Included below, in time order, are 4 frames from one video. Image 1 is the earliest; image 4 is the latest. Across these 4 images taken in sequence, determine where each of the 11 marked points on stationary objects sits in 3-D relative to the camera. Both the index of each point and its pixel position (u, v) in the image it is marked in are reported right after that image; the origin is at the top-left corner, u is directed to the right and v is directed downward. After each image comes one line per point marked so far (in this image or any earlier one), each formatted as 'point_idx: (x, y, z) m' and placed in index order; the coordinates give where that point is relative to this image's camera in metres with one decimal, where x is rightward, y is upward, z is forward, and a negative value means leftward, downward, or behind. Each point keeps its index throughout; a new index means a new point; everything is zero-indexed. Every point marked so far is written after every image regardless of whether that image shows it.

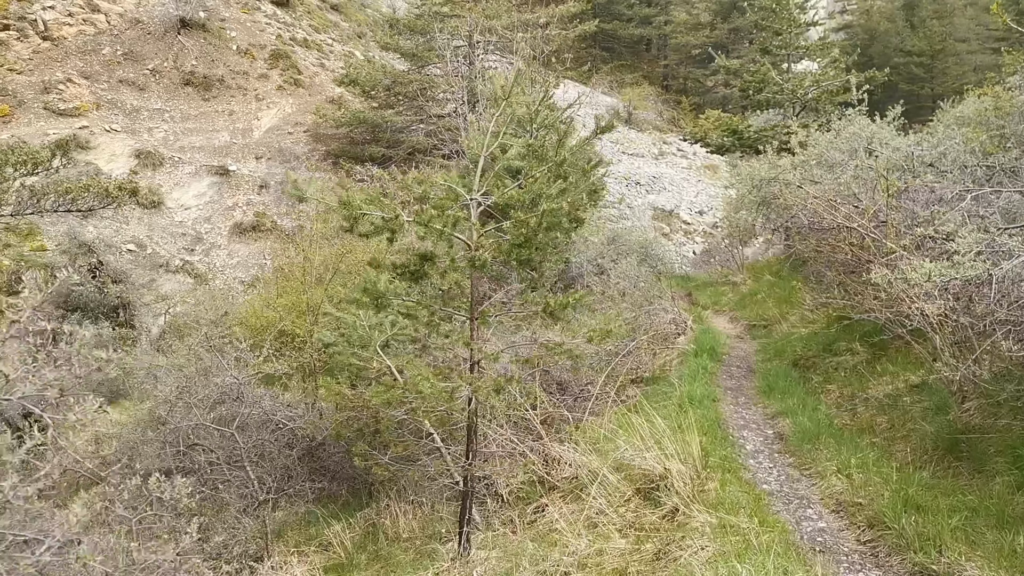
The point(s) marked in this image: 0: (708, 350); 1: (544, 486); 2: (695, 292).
0: (+2.0, -0.6, +7.5) m
1: (+0.2, -1.4, +5.2) m
2: (+2.7, -0.1, +11.0) m
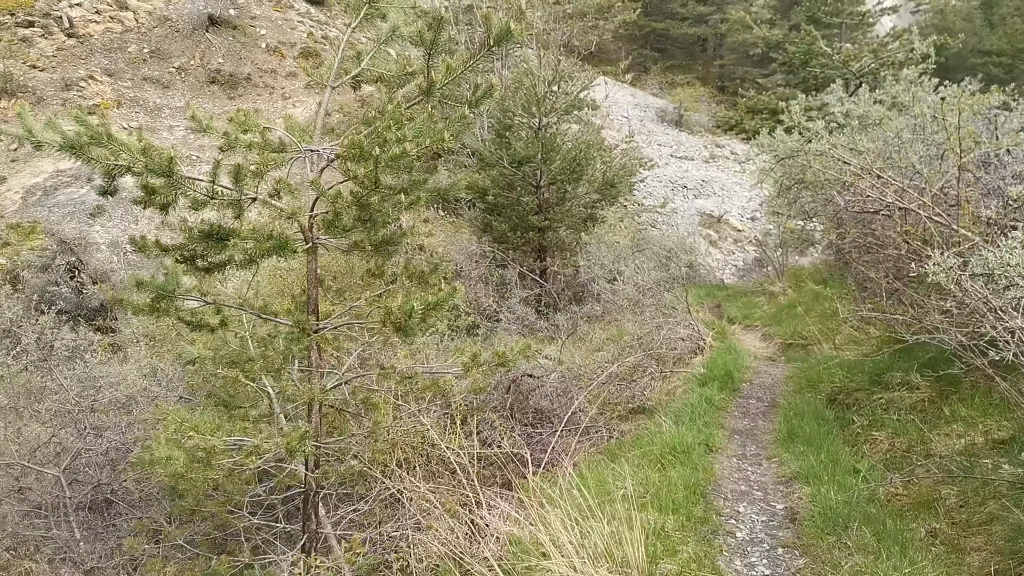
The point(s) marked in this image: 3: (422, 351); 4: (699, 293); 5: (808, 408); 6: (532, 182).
0: (+1.7, -0.7, +5.9) m
1: (-0.3, -1.4, +3.7) m
2: (+2.7, -0.2, +9.4) m
3: (-0.8, -0.6, +7.0) m
4: (+2.5, -0.1, +10.1) m
5: (+1.9, -0.8, +4.8) m
6: (+0.3, +1.5, +10.3) m
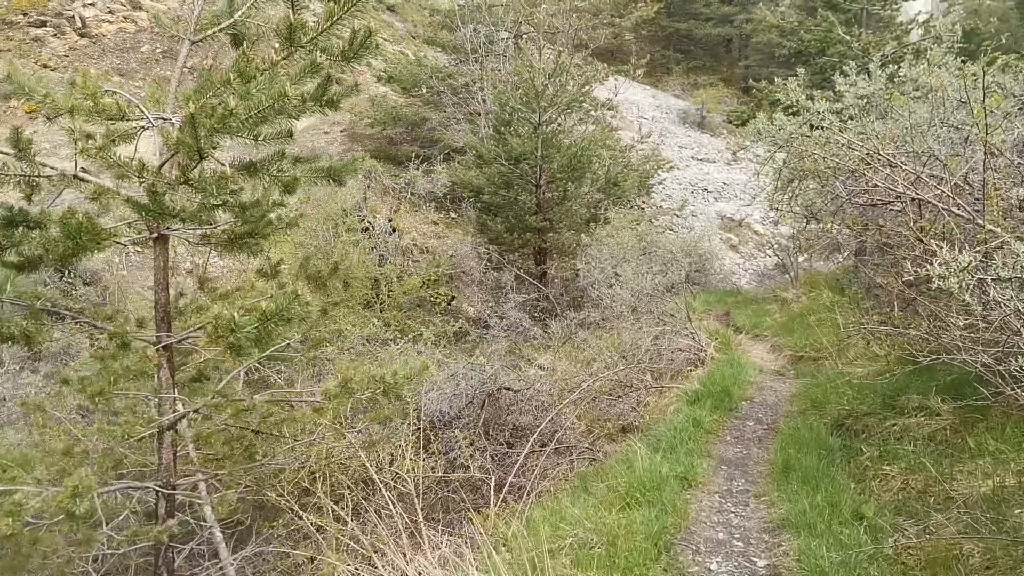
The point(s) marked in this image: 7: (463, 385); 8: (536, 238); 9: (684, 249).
0: (+1.5, -0.8, +5.3) m
1: (-0.6, -1.4, +3.2) m
2: (+2.6, -0.3, +8.7) m
3: (-1.0, -0.6, +6.4) m
4: (+2.5, -0.1, +9.5) m
5: (+1.7, -0.8, +4.1) m
6: (+0.2, +1.4, +9.7) m
7: (-0.4, -0.8, +5.9) m
8: (+0.3, +0.7, +9.8) m
9: (+2.8, +0.6, +12.1) m
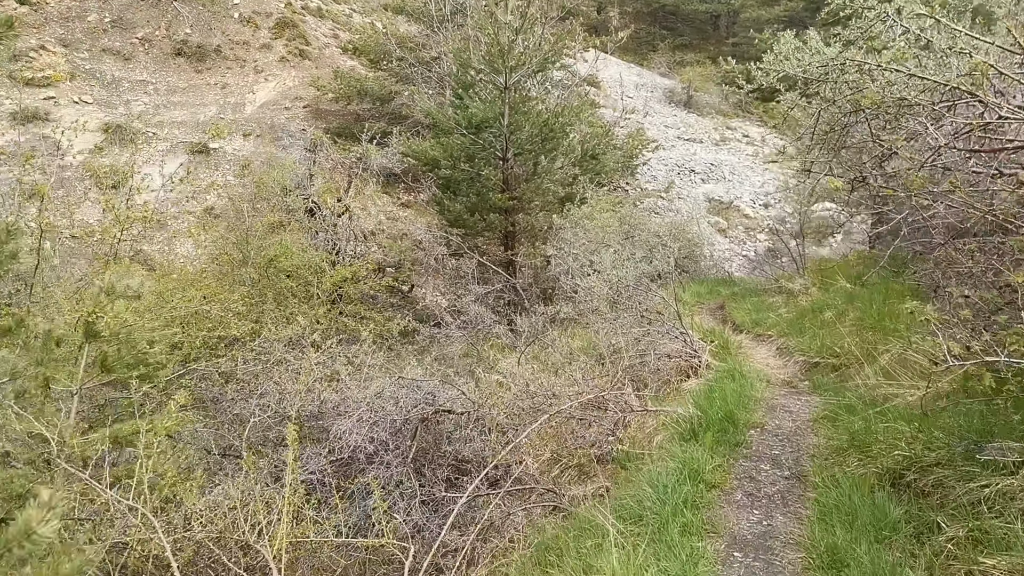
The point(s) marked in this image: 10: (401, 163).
0: (+1.1, -0.7, +4.0) m
1: (-0.8, -1.4, +1.9) m
2: (+2.2, -0.2, +7.5) m
3: (-1.4, -0.6, +5.1) m
4: (+2.1, 0.0, +8.2) m
5: (+1.4, -0.8, +2.9) m
6: (-0.2, +1.5, +8.4) m
7: (-0.8, -0.7, +4.6) m
8: (-0.1, +0.8, +8.4) m
9: (+2.3, +0.8, +10.8) m
10: (-1.6, +1.8, +10.5) m
